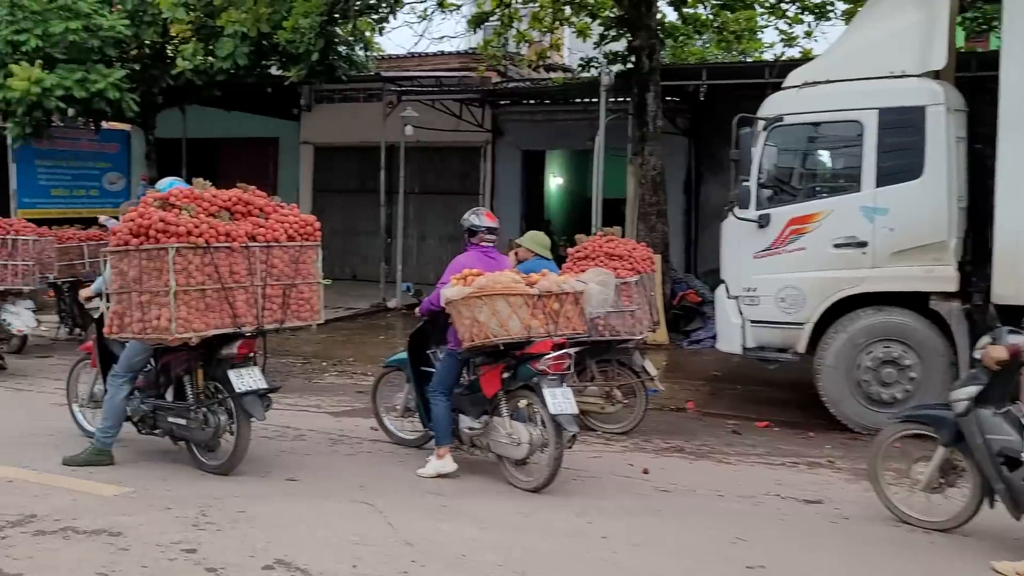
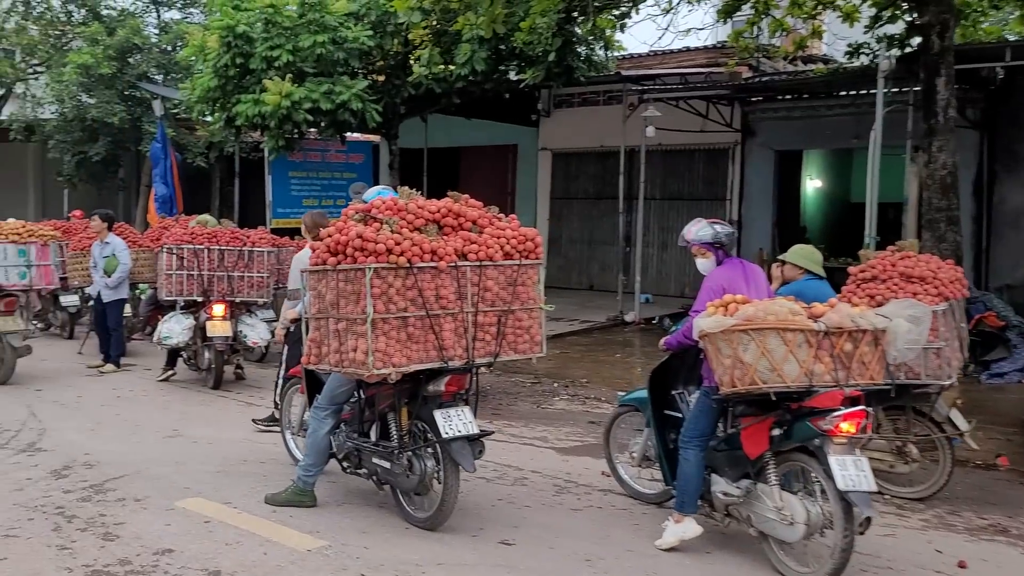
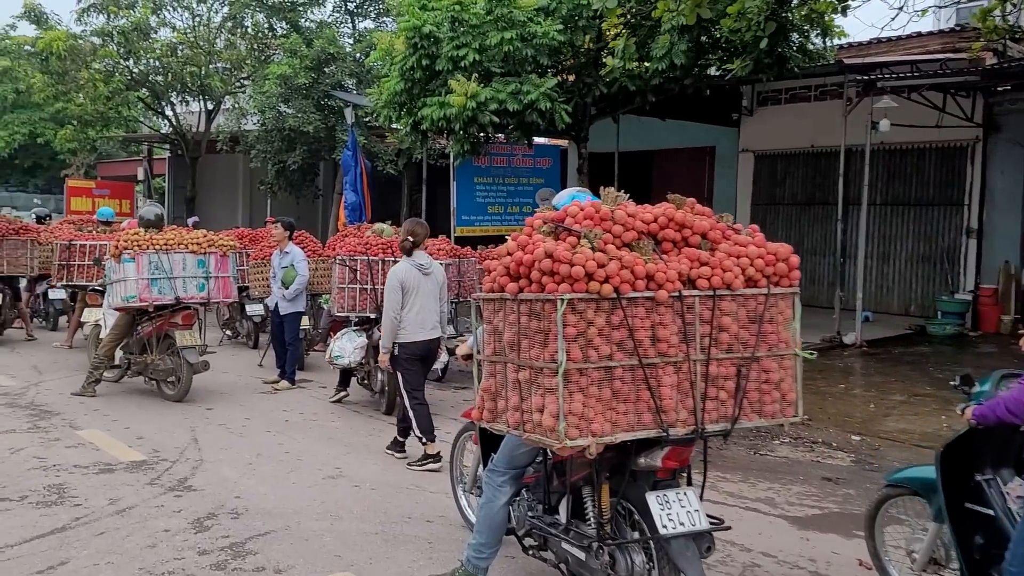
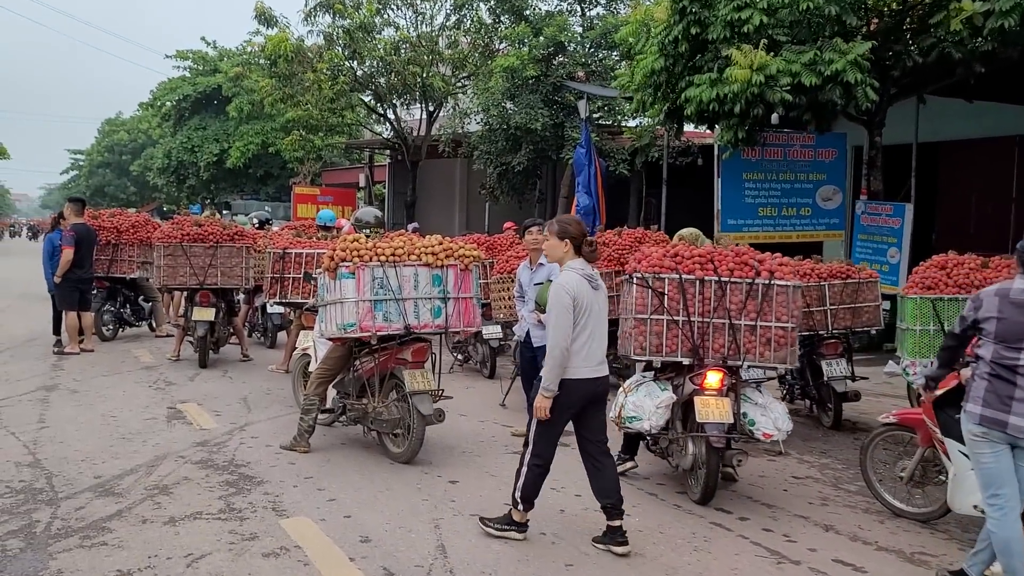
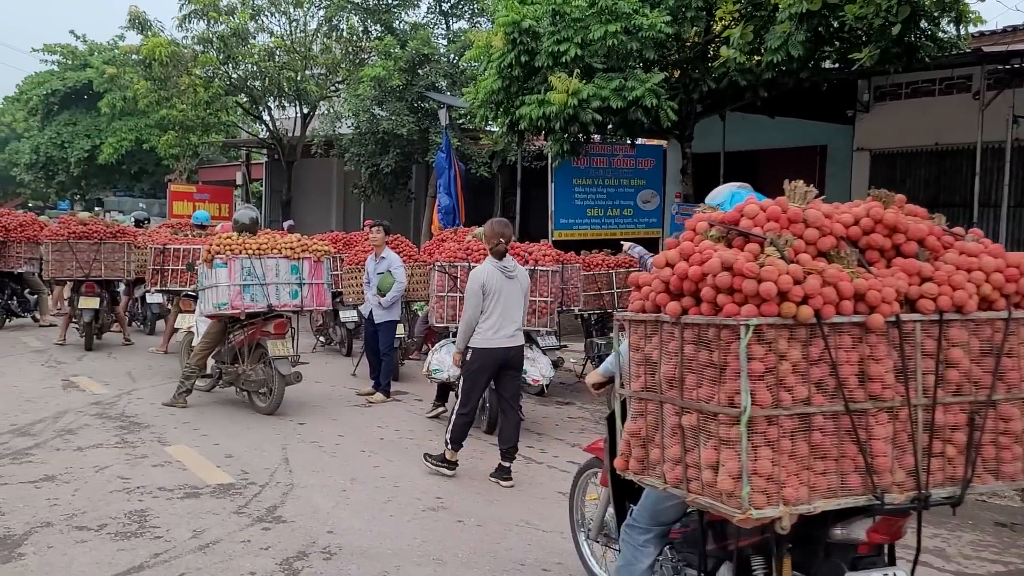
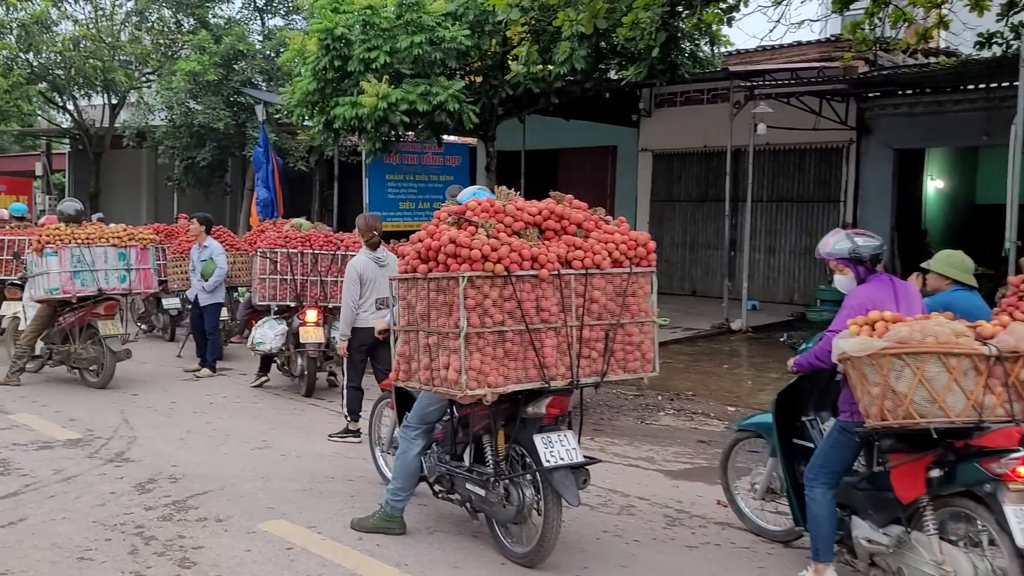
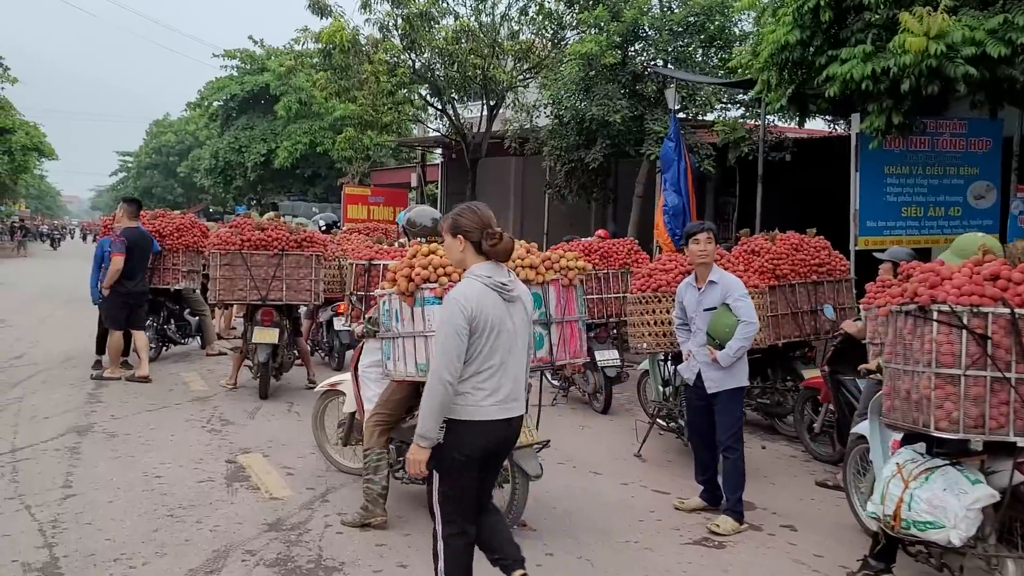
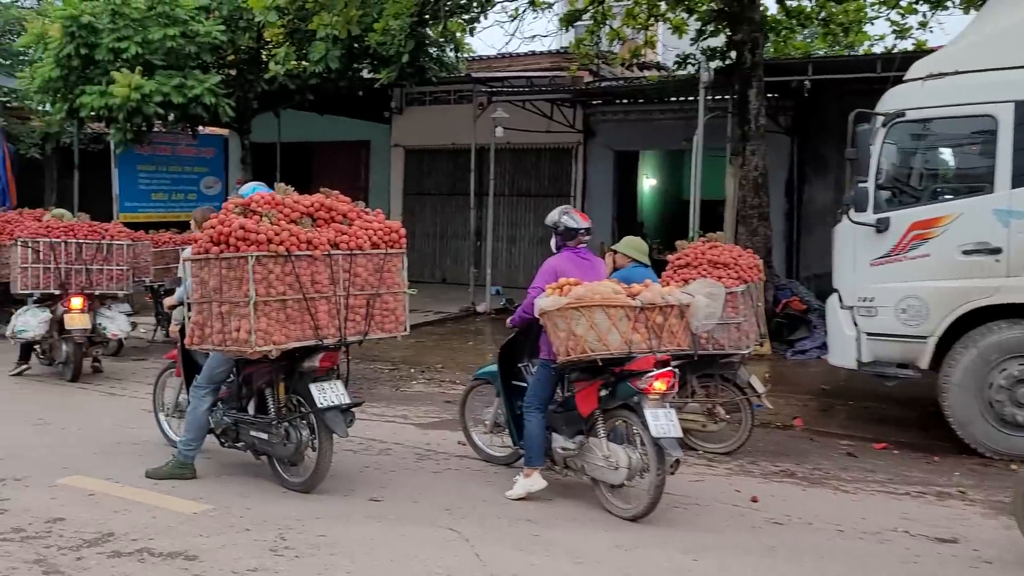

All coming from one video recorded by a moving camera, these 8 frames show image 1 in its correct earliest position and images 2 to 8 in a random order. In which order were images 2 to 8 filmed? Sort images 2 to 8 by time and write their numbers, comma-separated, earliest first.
8, 2, 6, 3, 5, 4, 7
